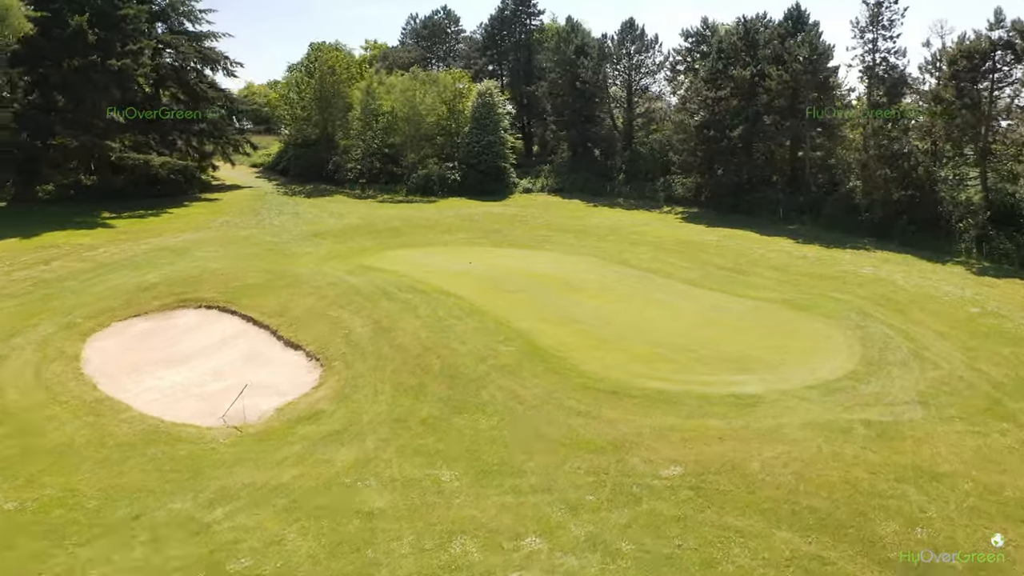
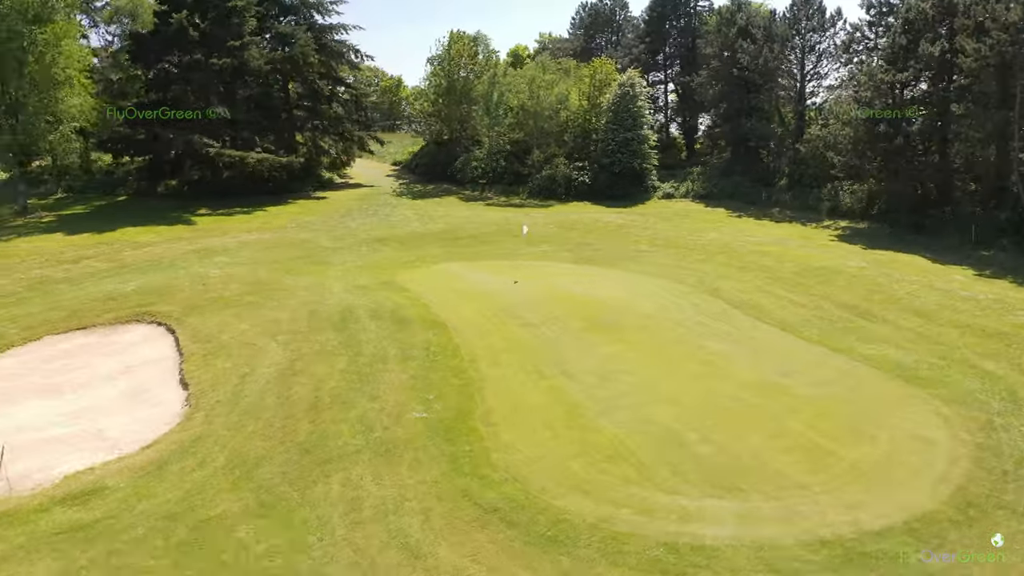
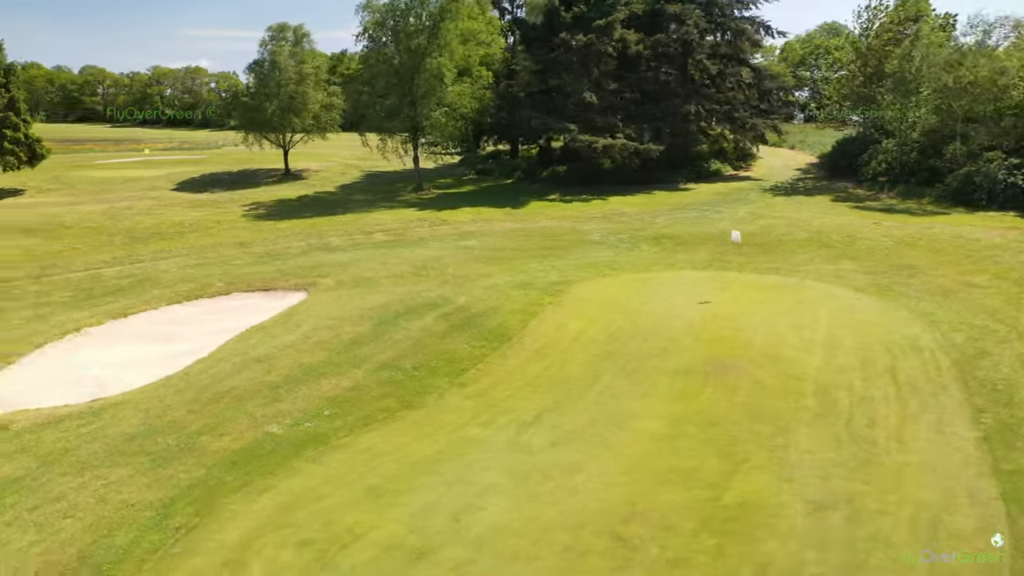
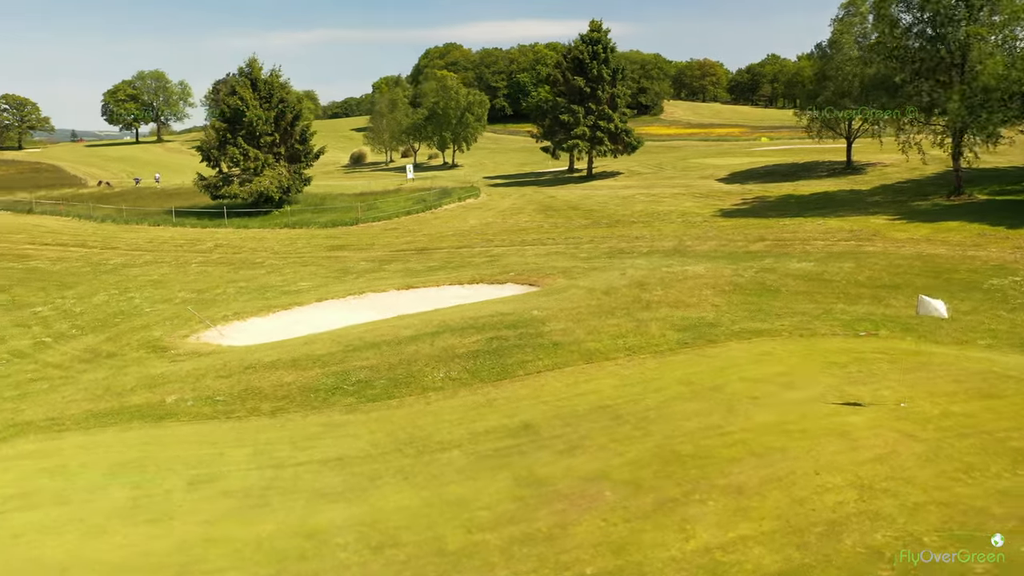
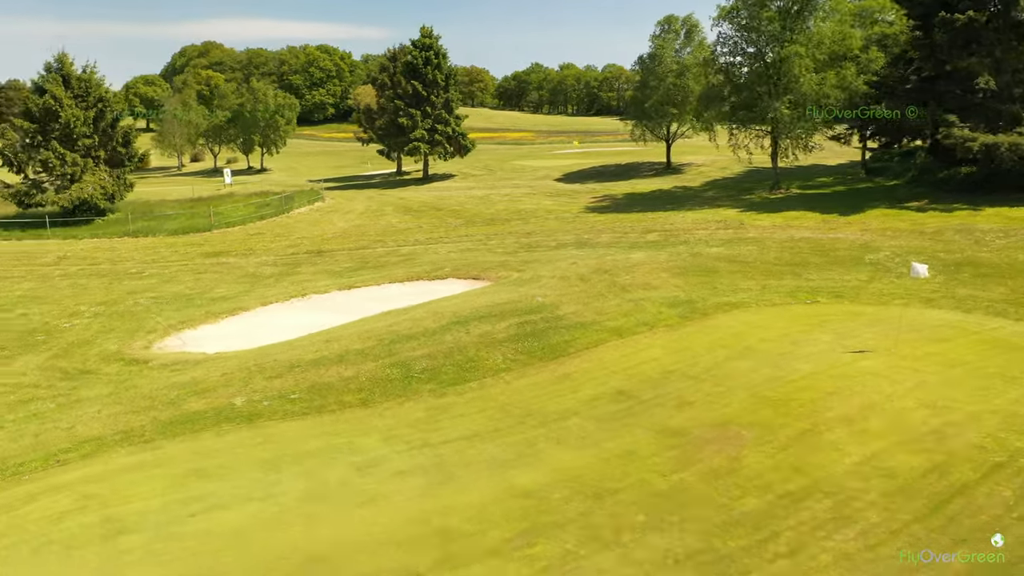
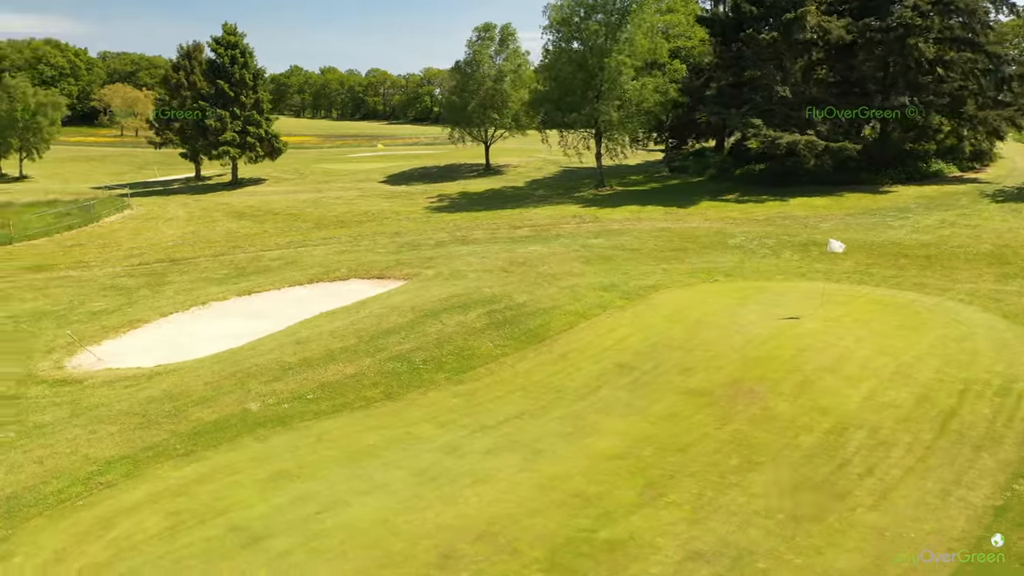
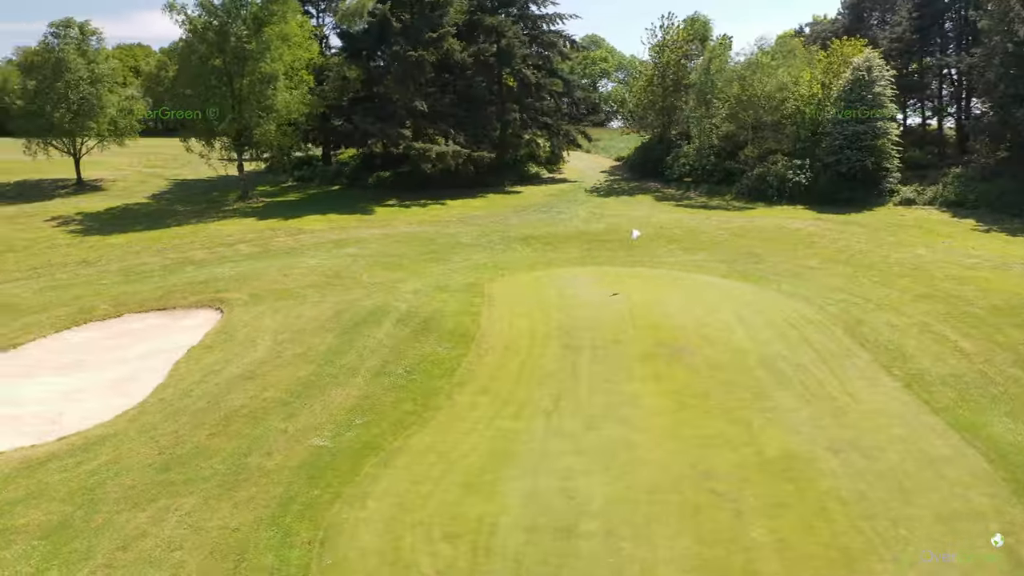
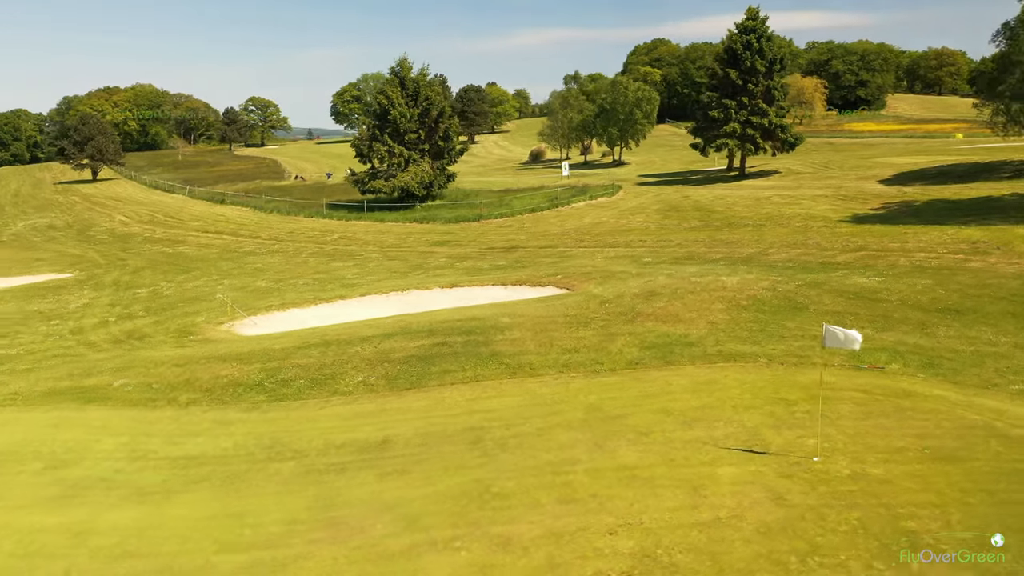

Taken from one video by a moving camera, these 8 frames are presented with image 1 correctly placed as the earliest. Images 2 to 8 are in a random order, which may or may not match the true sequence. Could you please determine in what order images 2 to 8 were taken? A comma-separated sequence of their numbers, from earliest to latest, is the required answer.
2, 7, 3, 6, 5, 4, 8
